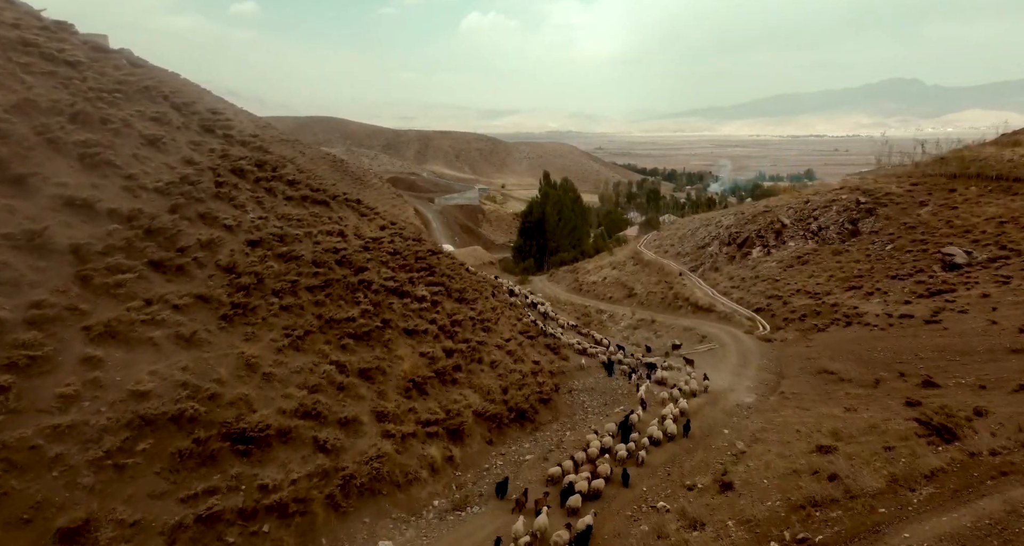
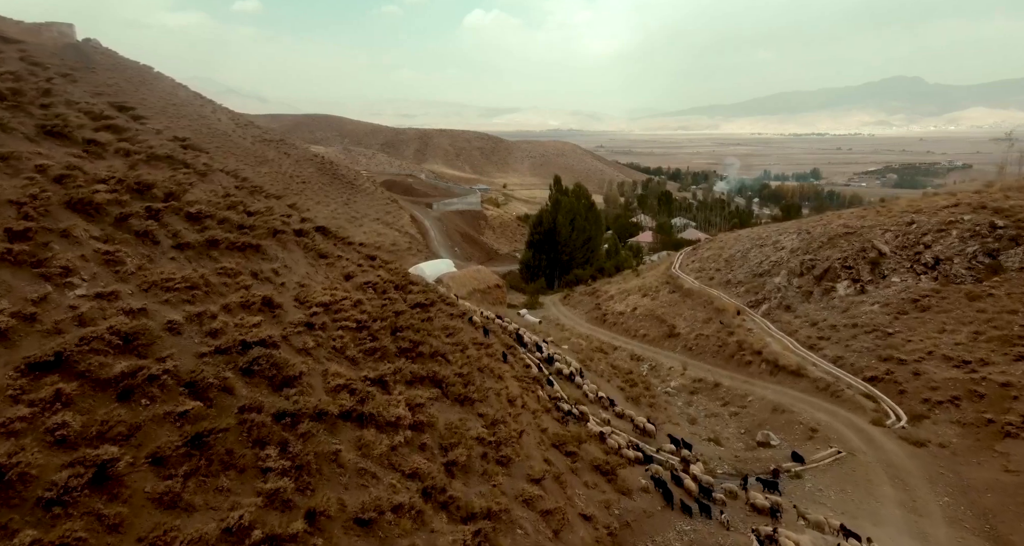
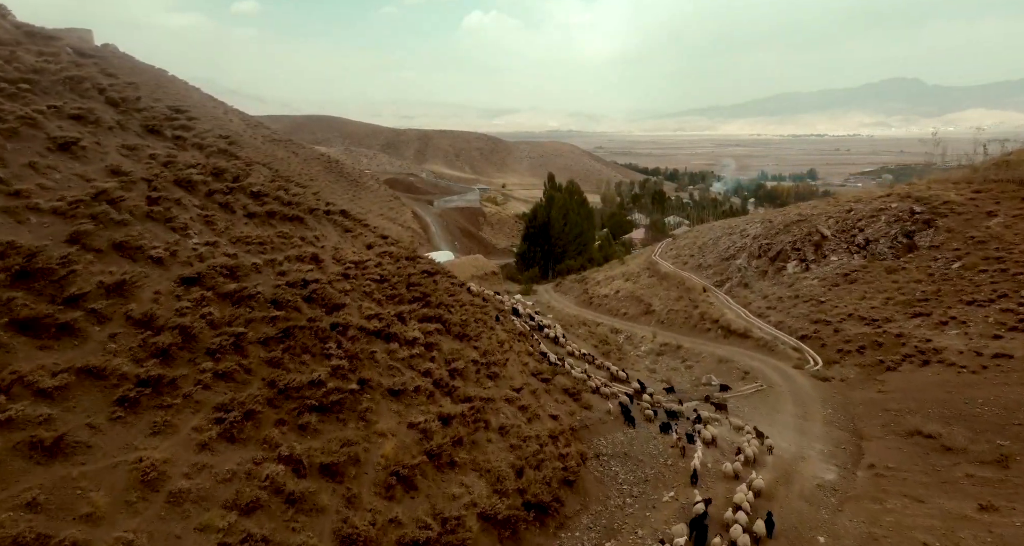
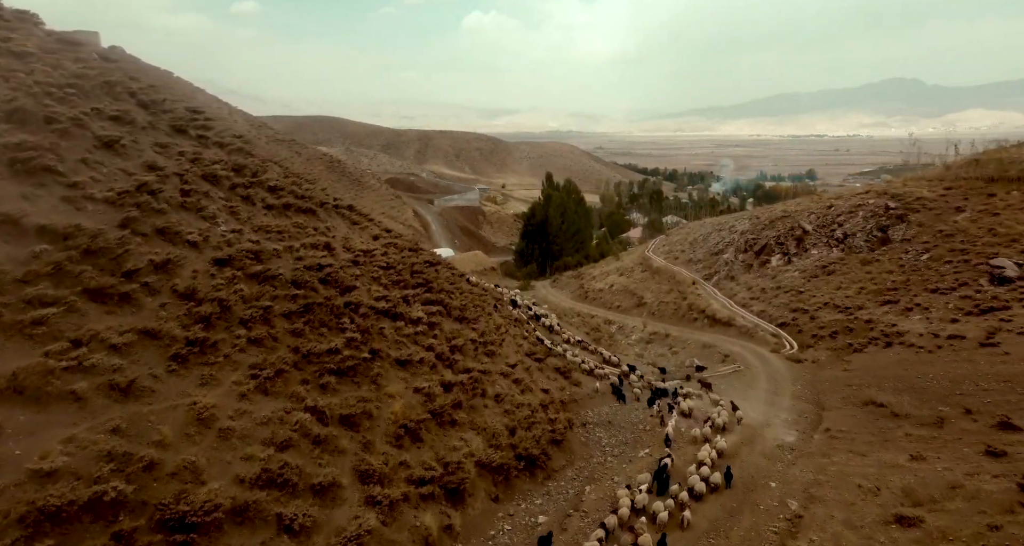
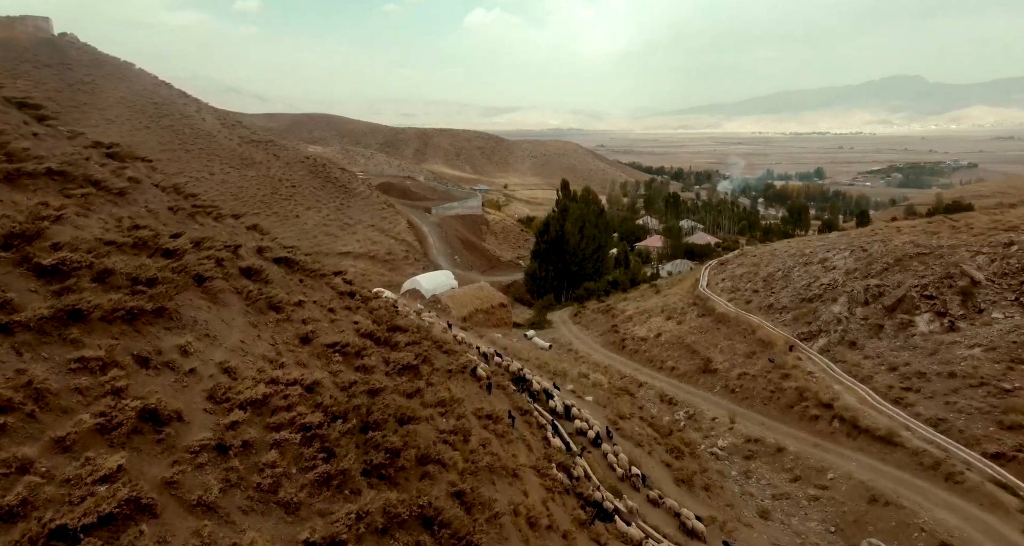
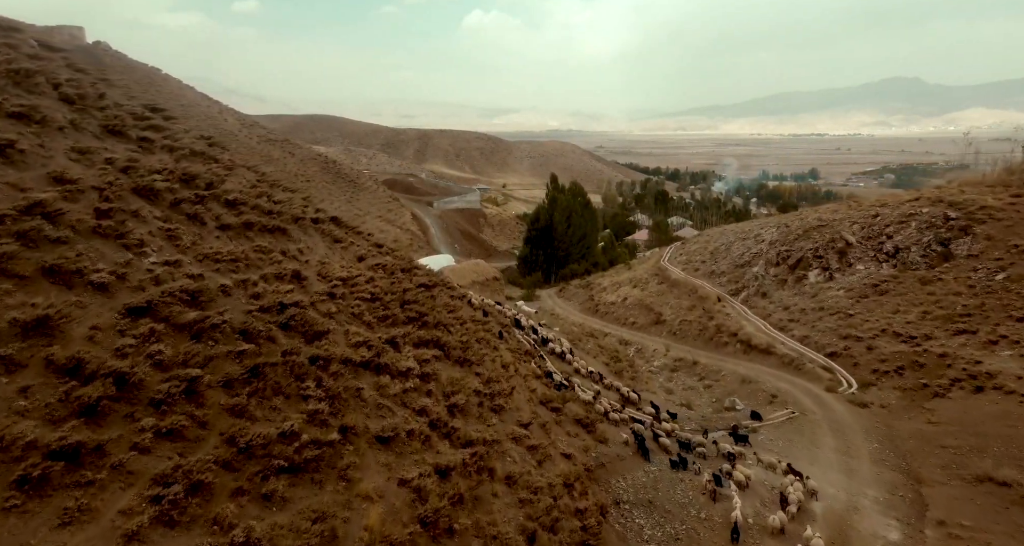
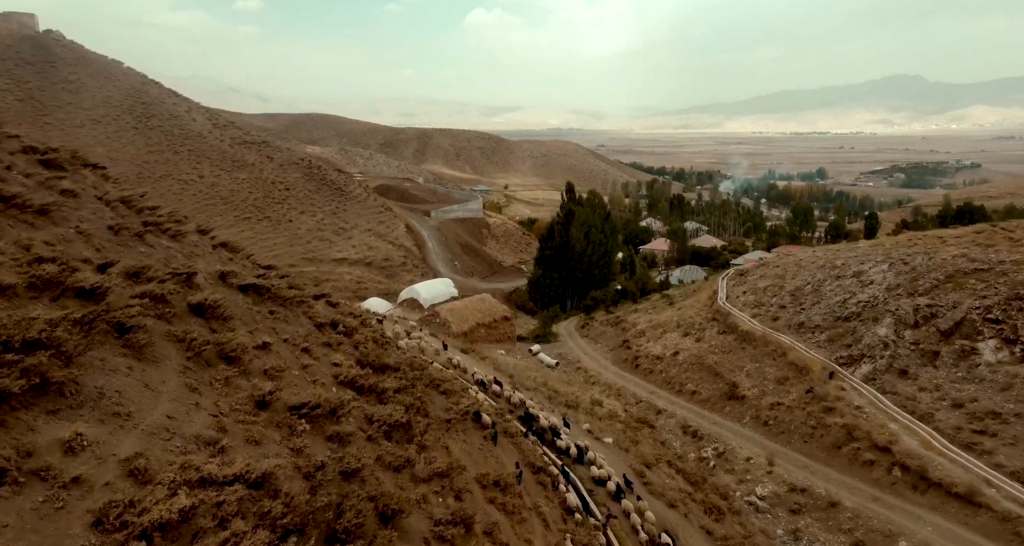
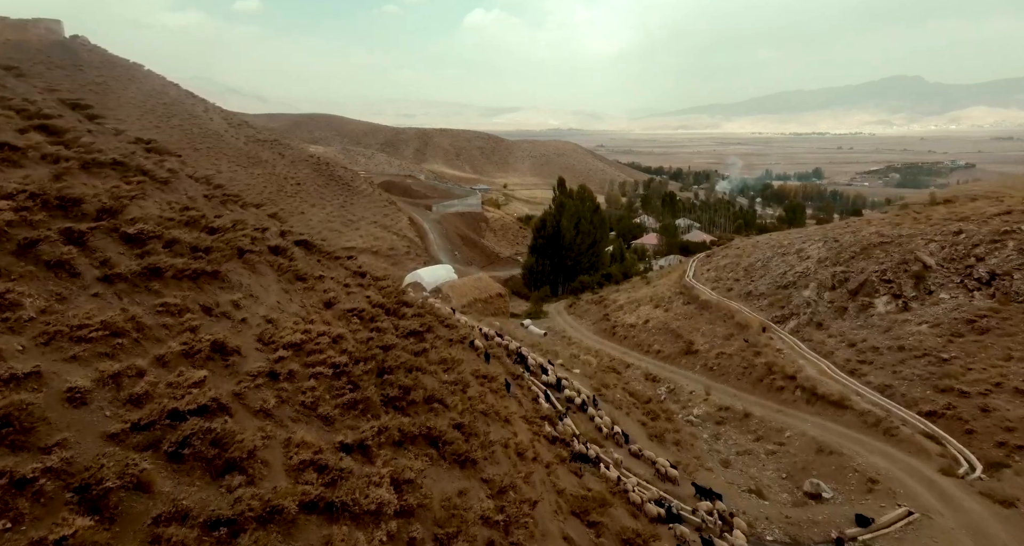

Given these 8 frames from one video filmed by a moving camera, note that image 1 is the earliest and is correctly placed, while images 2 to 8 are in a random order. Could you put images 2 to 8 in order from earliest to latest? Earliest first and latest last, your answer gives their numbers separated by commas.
4, 3, 6, 2, 8, 5, 7
